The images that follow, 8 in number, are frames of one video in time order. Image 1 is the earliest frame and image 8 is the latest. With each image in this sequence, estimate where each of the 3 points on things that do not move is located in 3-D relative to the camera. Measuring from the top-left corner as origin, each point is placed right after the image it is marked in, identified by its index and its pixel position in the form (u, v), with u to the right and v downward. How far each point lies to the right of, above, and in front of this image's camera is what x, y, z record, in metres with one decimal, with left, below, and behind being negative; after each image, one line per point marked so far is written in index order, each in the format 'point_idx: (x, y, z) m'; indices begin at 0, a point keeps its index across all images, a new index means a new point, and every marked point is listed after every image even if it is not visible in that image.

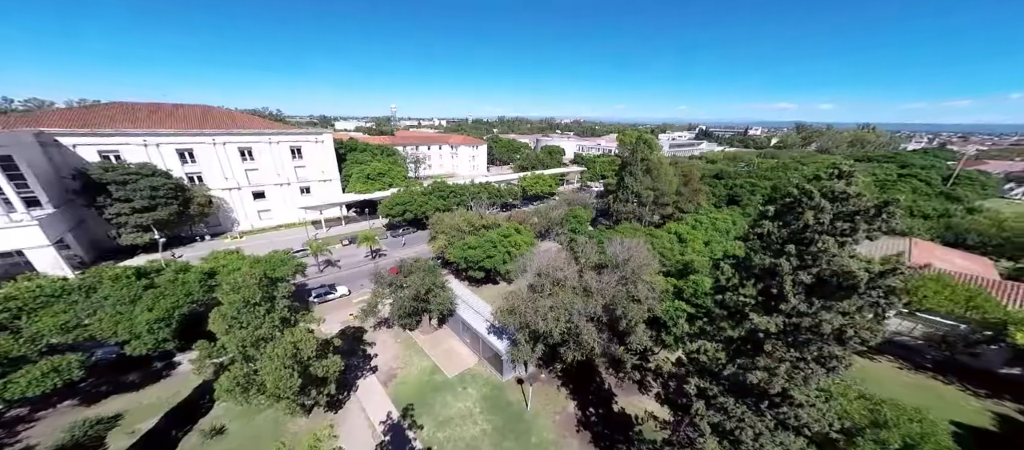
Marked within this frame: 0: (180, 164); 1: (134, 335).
0: (-22.2, +3.9, +20.3) m
1: (-11.7, -3.3, +9.5) m
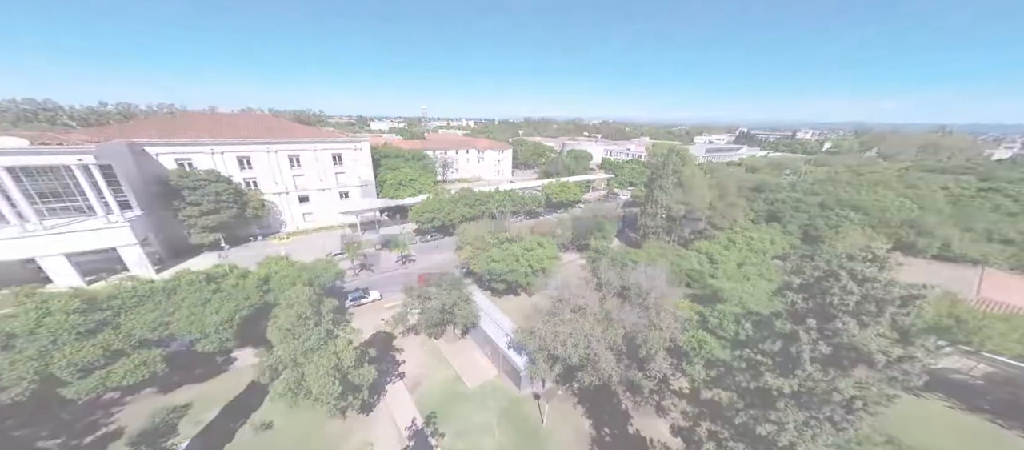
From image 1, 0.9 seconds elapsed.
0: (-20.4, +4.0, +22.5) m
1: (-11.1, -3.9, +11.0) m
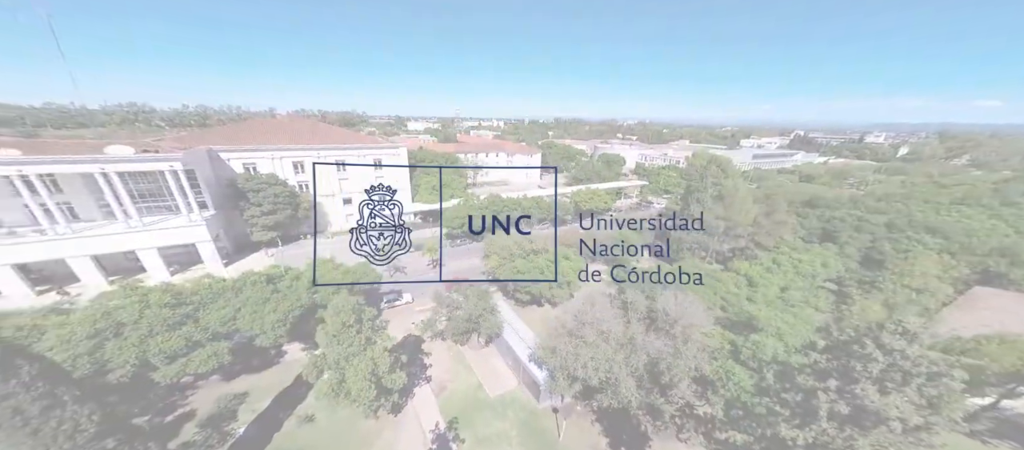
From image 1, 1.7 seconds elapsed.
0: (-18.0, +4.1, +24.7) m
1: (-10.2, -4.3, +12.6) m
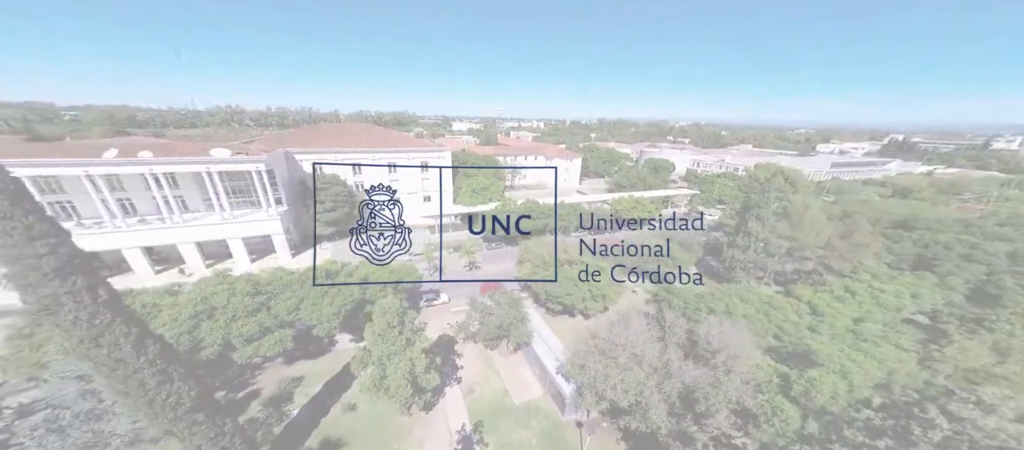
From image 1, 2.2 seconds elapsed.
0: (-14.5, +4.5, +27.1) m
1: (-8.9, -4.5, +14.1) m
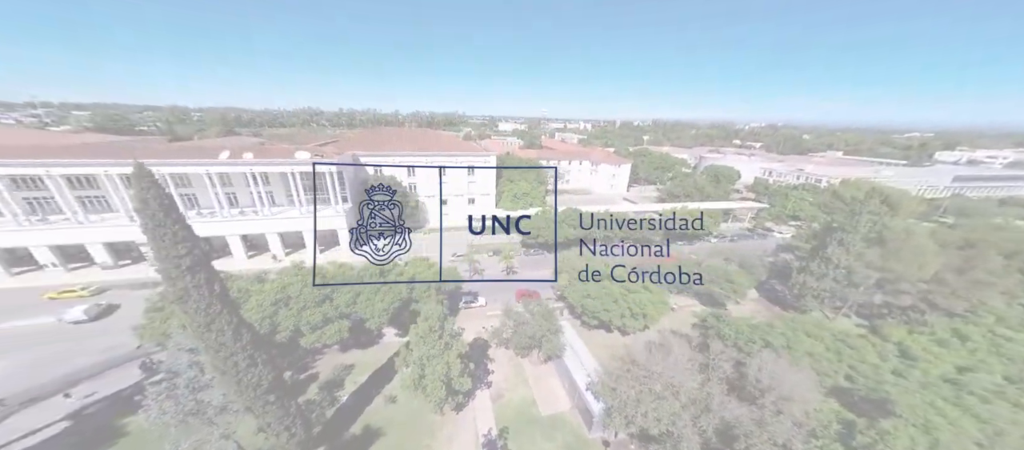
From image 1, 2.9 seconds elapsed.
0: (-10.3, +4.8, +29.1) m
1: (-7.3, -4.7, +15.7) m
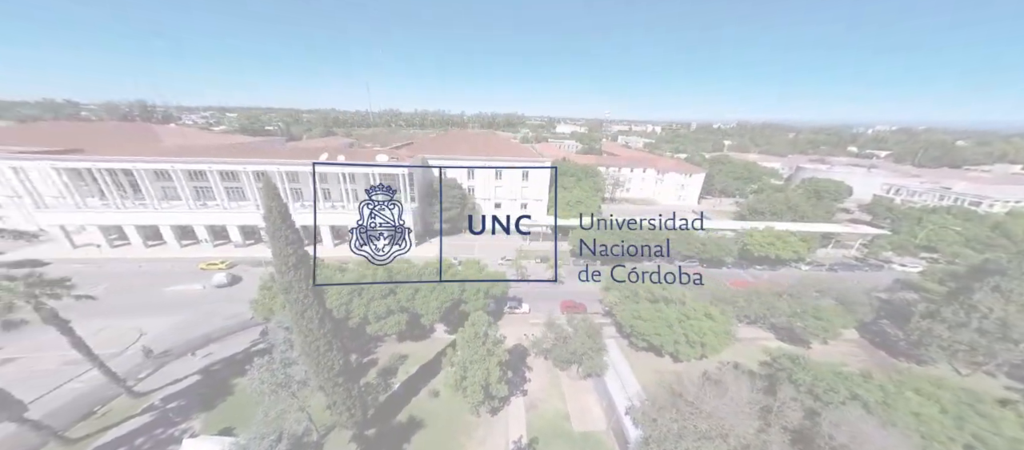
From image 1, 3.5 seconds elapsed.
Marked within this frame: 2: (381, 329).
0: (-4.8, +4.8, +30.8) m
1: (-5.0, -5.0, +17.3) m
2: (-7.4, -5.8, +16.8) m
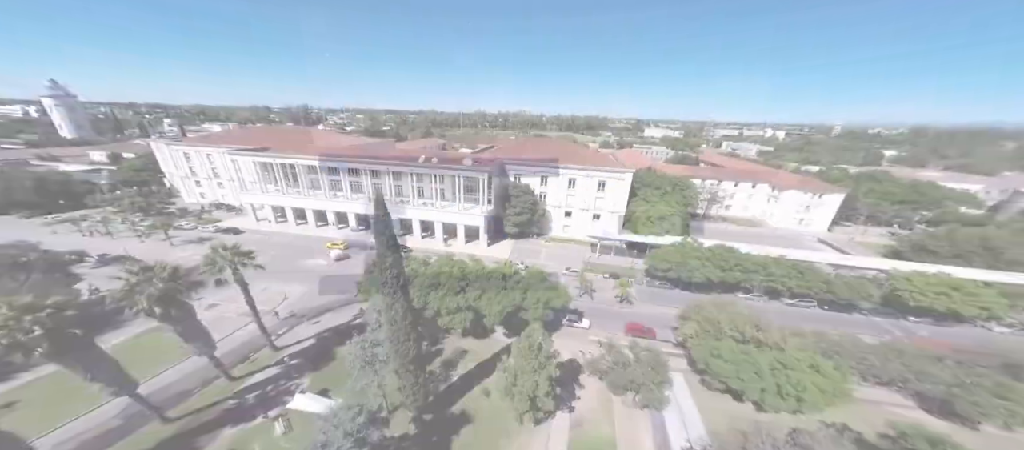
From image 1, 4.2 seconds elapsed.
0: (+2.9, +4.4, +31.3) m
1: (-1.5, -5.4, +18.5) m
2: (-4.0, -6.1, +18.7) m
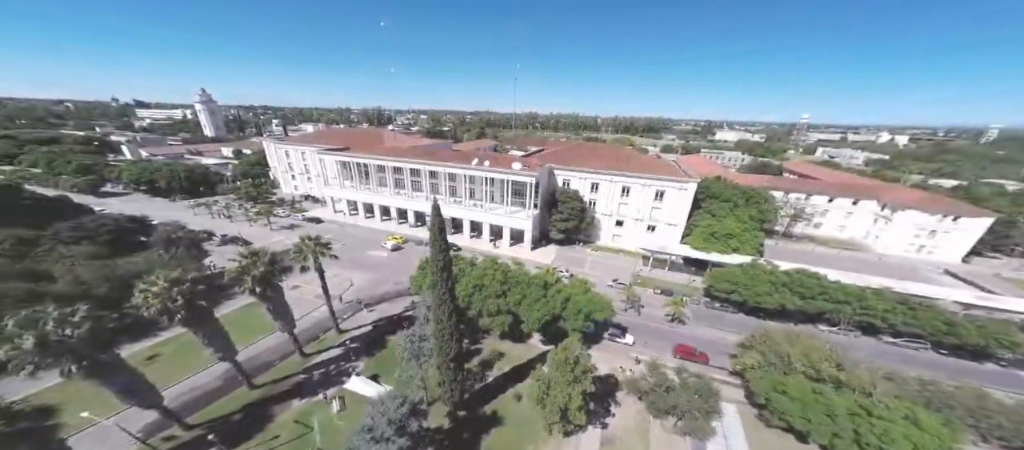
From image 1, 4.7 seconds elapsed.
0: (+7.8, +3.8, +30.6) m
1: (+0.9, -5.9, +18.8) m
2: (-1.5, -6.4, +19.4) m
